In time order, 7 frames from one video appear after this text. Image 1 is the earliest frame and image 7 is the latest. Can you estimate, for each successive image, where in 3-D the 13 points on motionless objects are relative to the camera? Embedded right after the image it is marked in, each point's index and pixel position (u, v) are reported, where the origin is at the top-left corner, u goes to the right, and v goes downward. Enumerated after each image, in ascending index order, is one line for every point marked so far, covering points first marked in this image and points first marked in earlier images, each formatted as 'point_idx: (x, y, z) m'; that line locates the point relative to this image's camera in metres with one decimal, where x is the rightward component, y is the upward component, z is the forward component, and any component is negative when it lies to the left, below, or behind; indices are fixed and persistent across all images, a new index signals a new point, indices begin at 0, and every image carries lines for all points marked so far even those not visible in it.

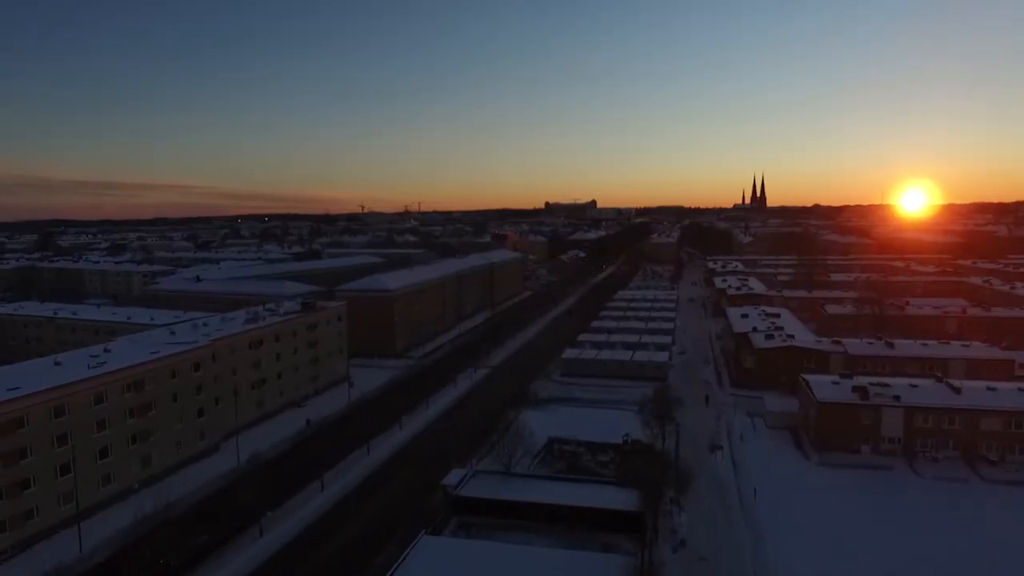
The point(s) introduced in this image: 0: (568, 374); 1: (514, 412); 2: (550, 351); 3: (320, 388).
0: (+1.2, -1.9, +15.2) m
1: (0.0, -2.3, +12.8) m
2: (+0.9, -1.6, +17.4) m
3: (-3.8, -2.0, +13.9) m
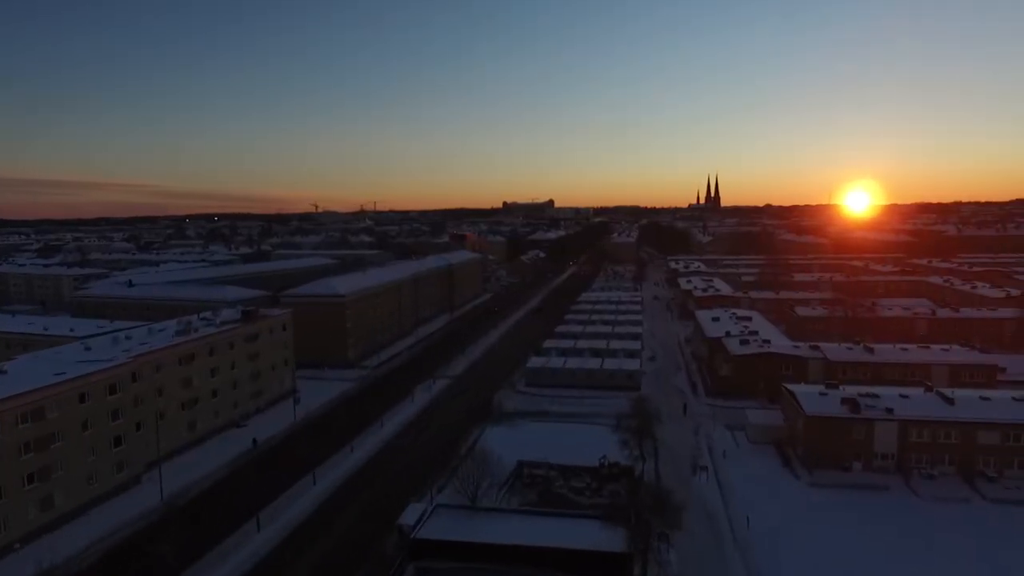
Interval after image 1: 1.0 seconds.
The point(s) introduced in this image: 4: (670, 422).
0: (+0.4, -2.0, +14.2) m
1: (-0.6, -2.4, +11.7) m
2: (0.0, -1.7, +16.4) m
3: (-4.5, -2.1, +12.6) m
4: (+2.6, -2.3, +11.7) m
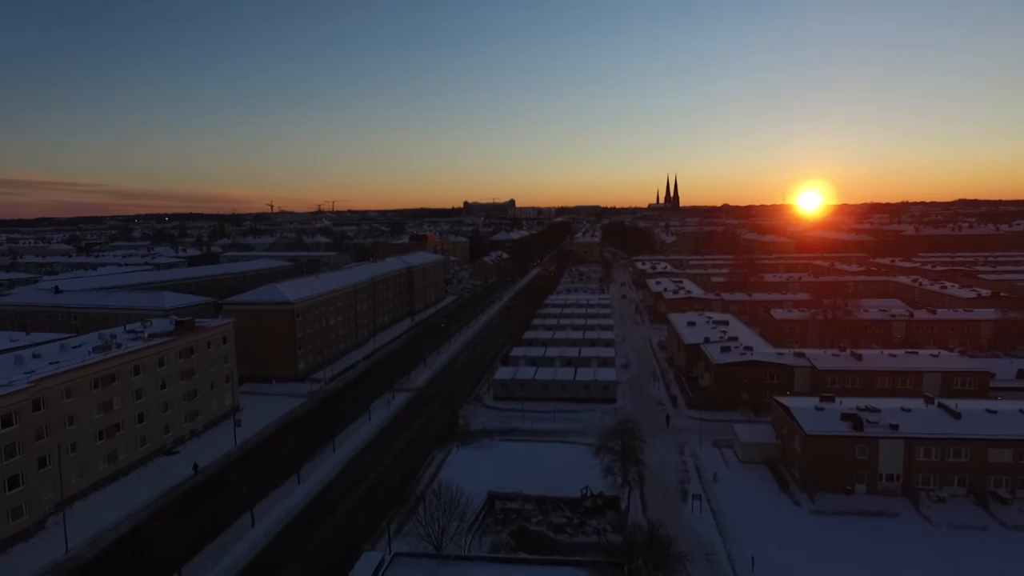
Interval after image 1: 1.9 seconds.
0: (-0.2, -2.1, +13.1) m
1: (-1.1, -2.5, +10.6) m
2: (-0.7, -1.8, +15.3) m
3: (-5.0, -2.2, +11.3) m
4: (+2.2, -2.4, +10.7) m
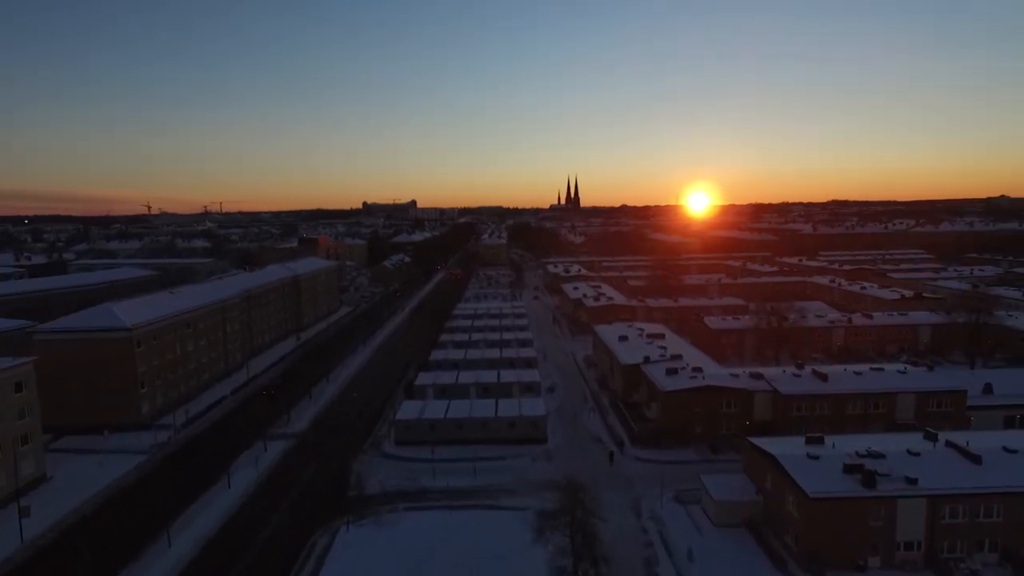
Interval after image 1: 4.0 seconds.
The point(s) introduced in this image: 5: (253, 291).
0: (-1.6, -2.3, +10.5) m
1: (-2.1, -2.8, +7.8) m
2: (-2.4, -2.1, +12.5) m
3: (-6.1, -2.6, +8.0) m
4: (+1.1, -2.6, +8.4) m
5: (-6.1, -0.1, +16.6) m
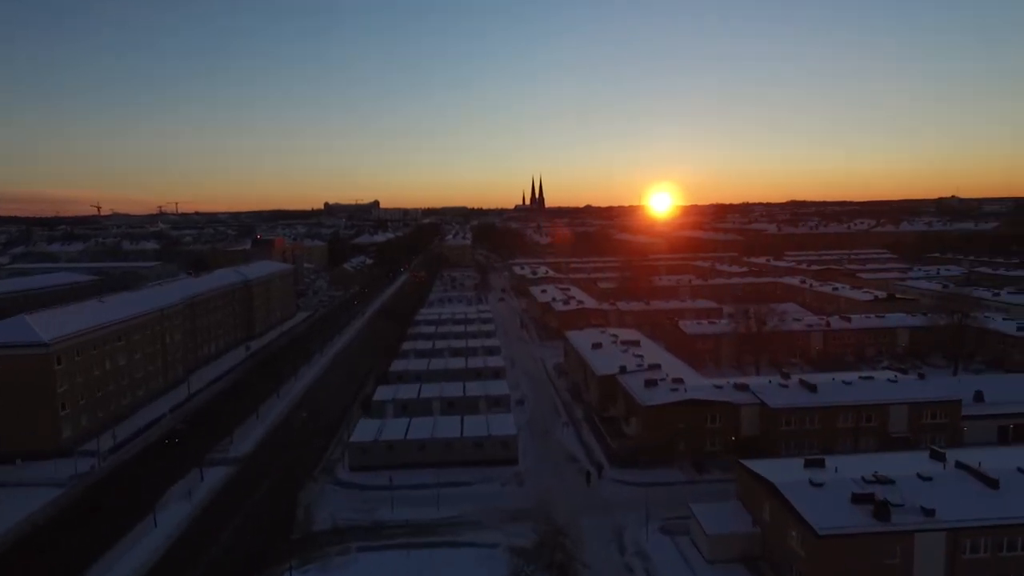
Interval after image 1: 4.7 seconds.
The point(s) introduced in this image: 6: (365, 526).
0: (-2.0, -2.4, +9.4) m
1: (-2.4, -2.9, +6.8) m
2: (-2.9, -2.2, +11.4) m
3: (-6.4, -2.7, +6.7) m
4: (+0.7, -2.7, +7.5) m
5: (-6.9, -0.2, +15.3) m
6: (-1.7, -2.7, +8.0) m
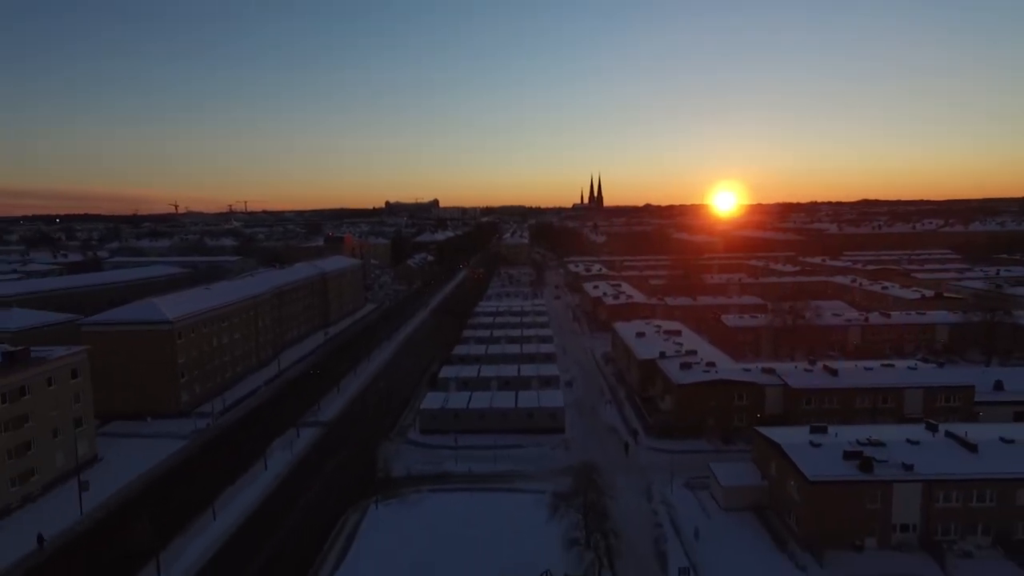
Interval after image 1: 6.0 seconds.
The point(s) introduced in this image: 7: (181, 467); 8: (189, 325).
0: (-1.3, -2.3, +11.0) m
1: (-1.9, -2.7, +8.4) m
2: (-2.0, -2.0, +13.1) m
3: (-5.9, -2.5, +8.7) m
4: (+1.3, -2.5, +8.9) m
5: (-5.6, 0.0, +17.3) m
6: (-1.0, -2.5, +9.5) m
7: (-4.7, -2.5, +9.9) m
8: (-5.7, -0.7, +12.5) m
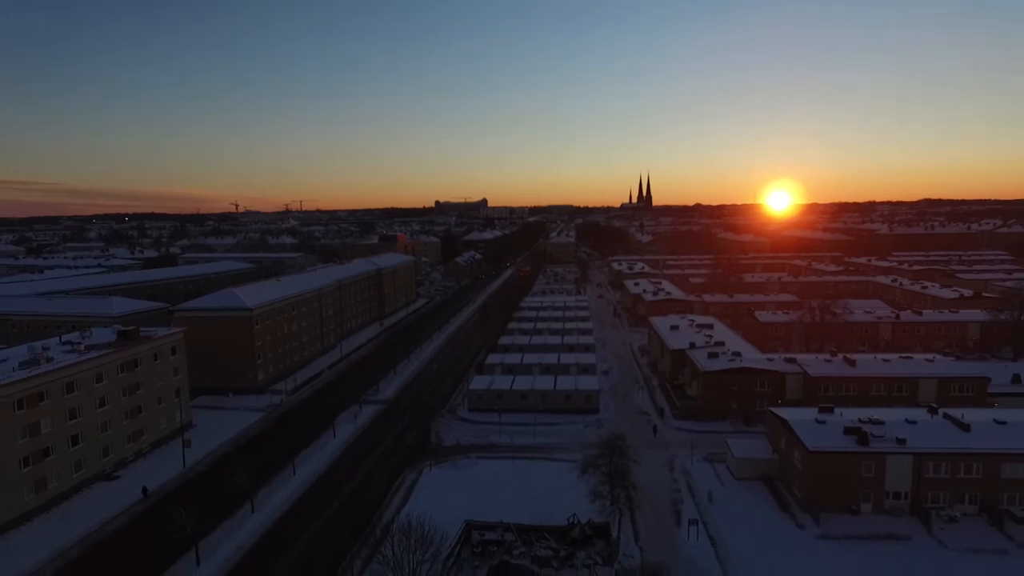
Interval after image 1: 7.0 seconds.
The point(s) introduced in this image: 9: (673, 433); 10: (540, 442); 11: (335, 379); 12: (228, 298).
0: (-0.6, -2.1, +12.3) m
1: (-1.4, -2.6, +9.7) m
2: (-1.2, -1.9, +14.4) m
3: (-5.4, -2.3, +10.3) m
4: (+1.8, -2.4, +10.0) m
5: (-4.5, +0.2, +18.8) m
6: (-0.5, -2.4, +10.8) m
7: (-4.1, -2.4, +11.4) m
8: (-4.9, -0.5, +14.1) m
9: (+2.6, -2.3, +11.2) m
10: (+0.4, -2.4, +10.9) m
11: (-3.7, -1.9, +14.5) m
12: (-5.5, -0.2, +13.7) m
